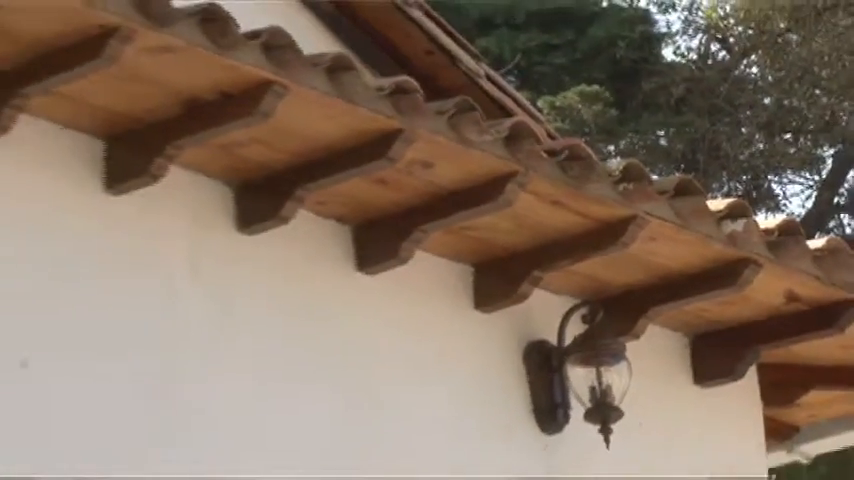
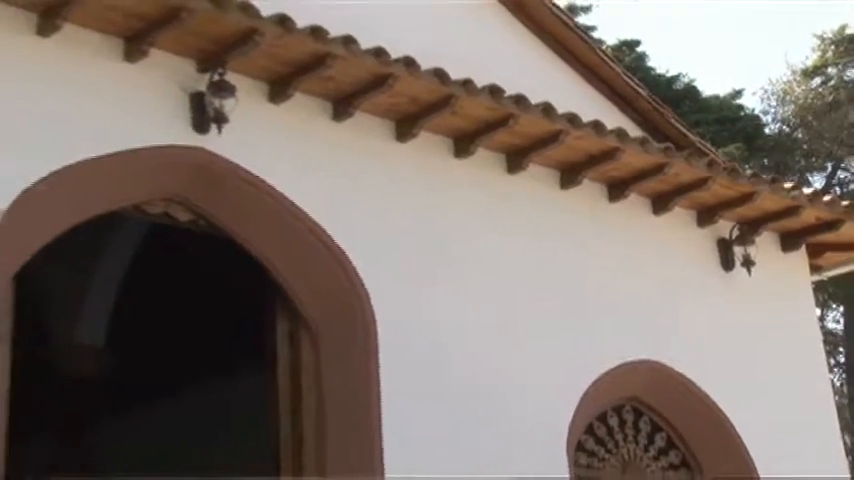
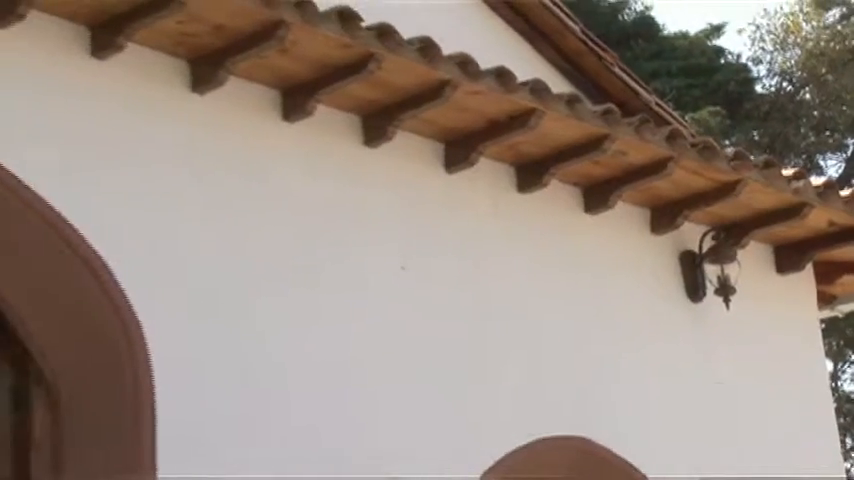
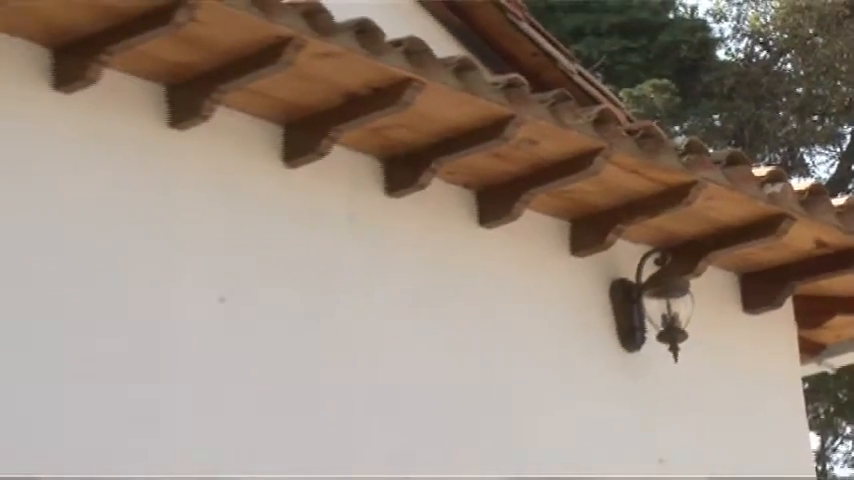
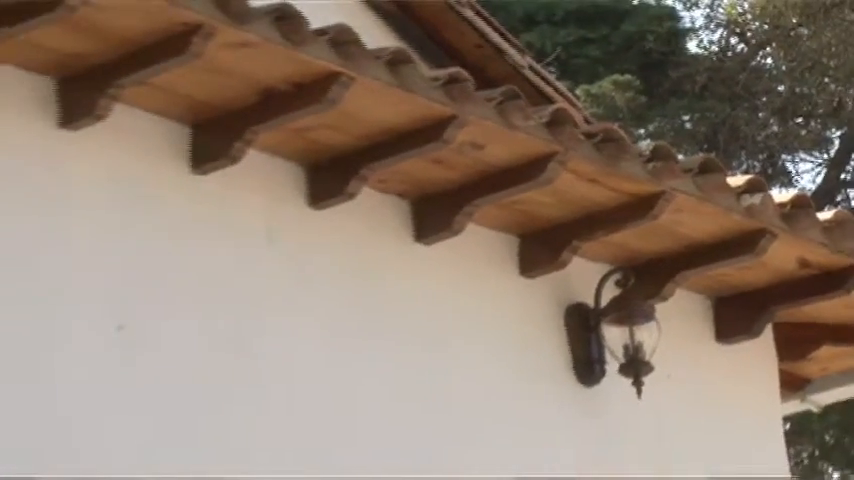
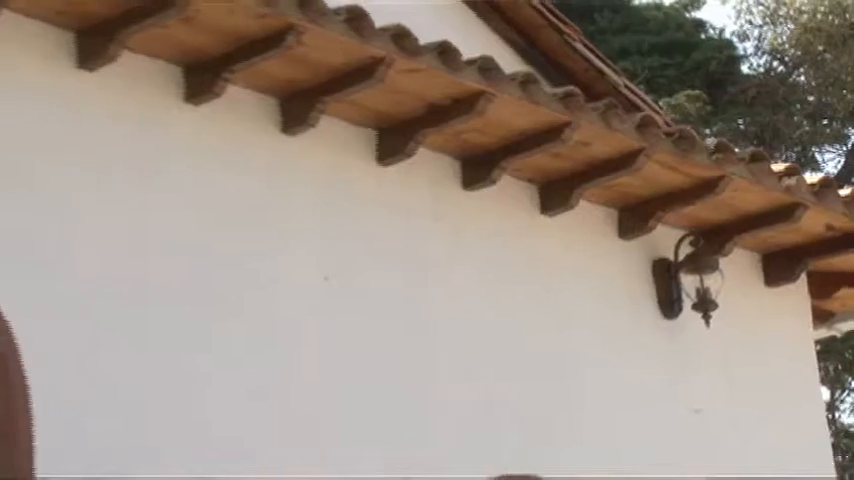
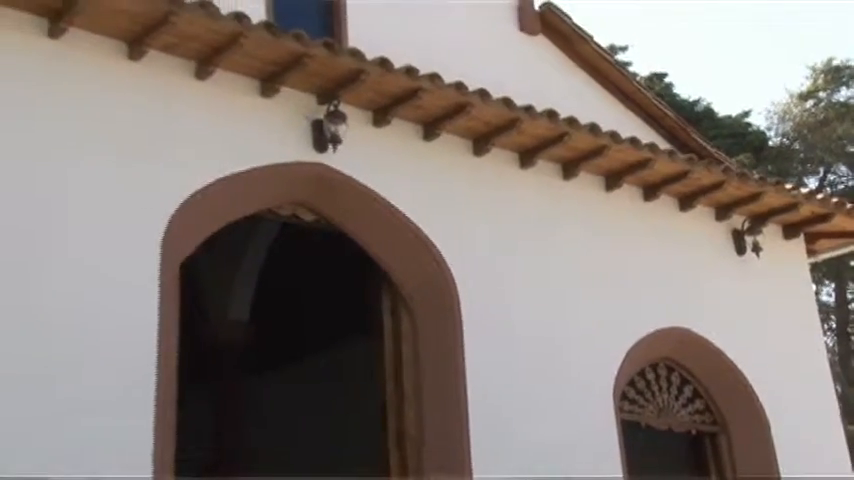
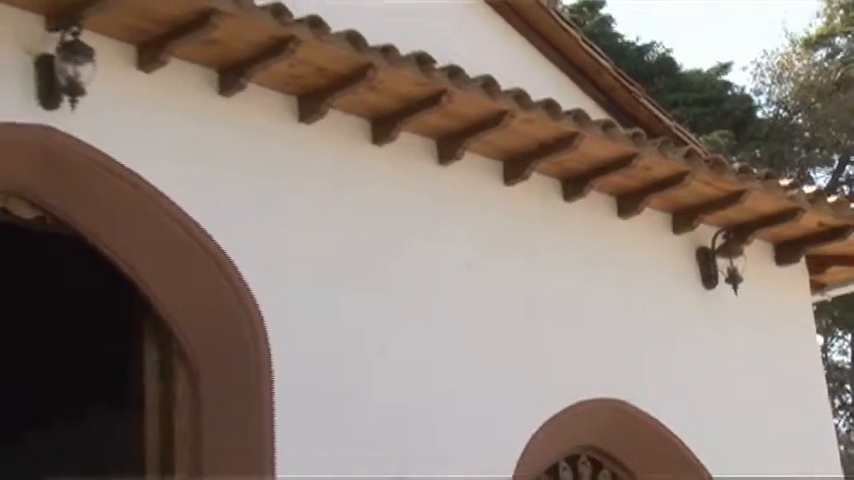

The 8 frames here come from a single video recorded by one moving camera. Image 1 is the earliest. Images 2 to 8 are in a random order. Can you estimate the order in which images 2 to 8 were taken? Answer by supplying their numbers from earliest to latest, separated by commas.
5, 4, 6, 3, 8, 2, 7
